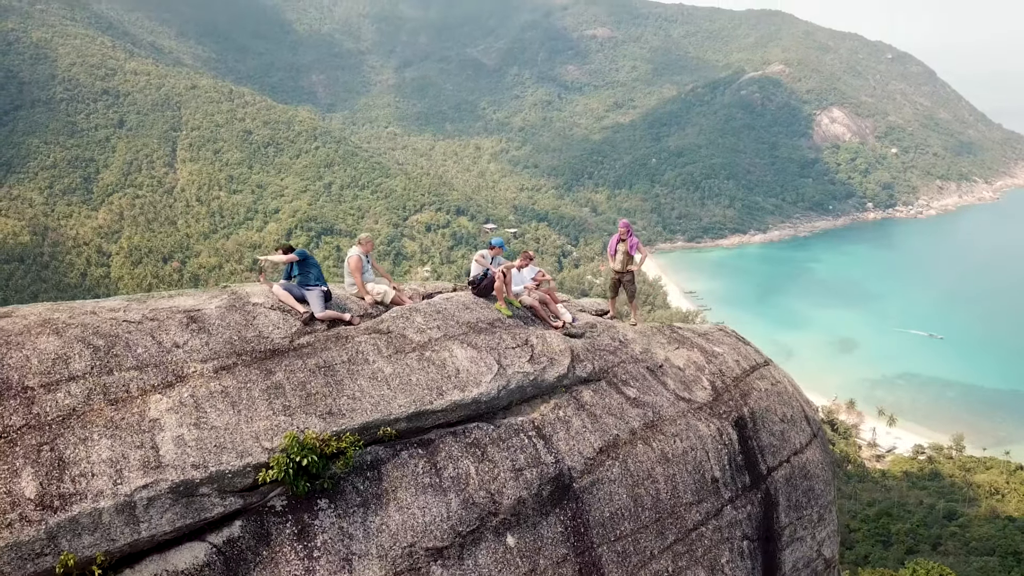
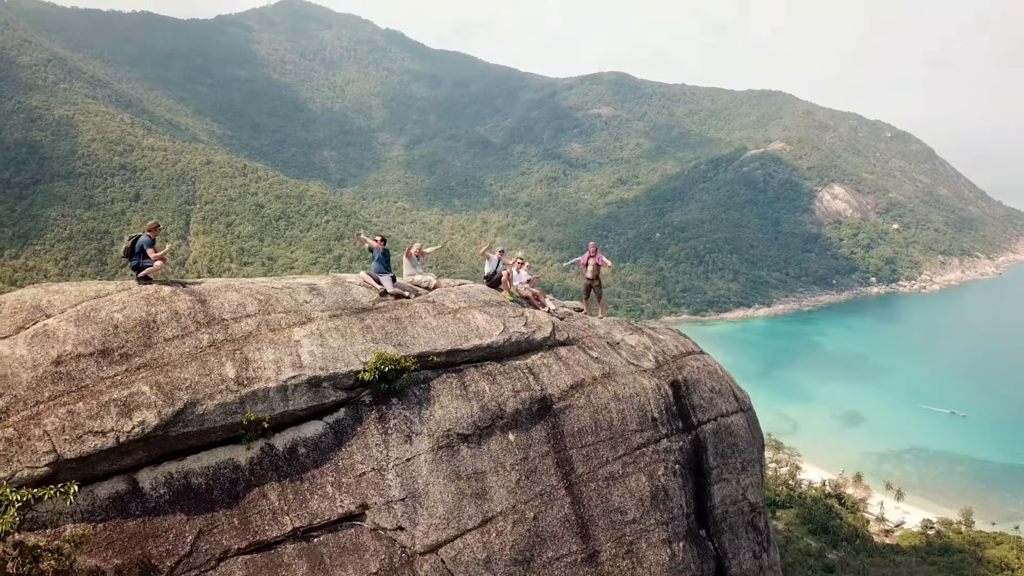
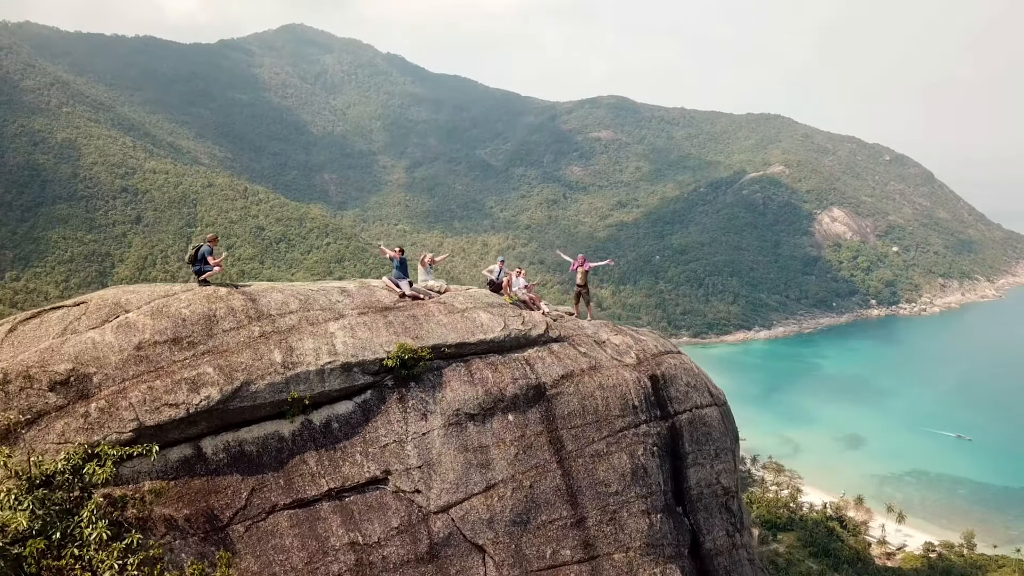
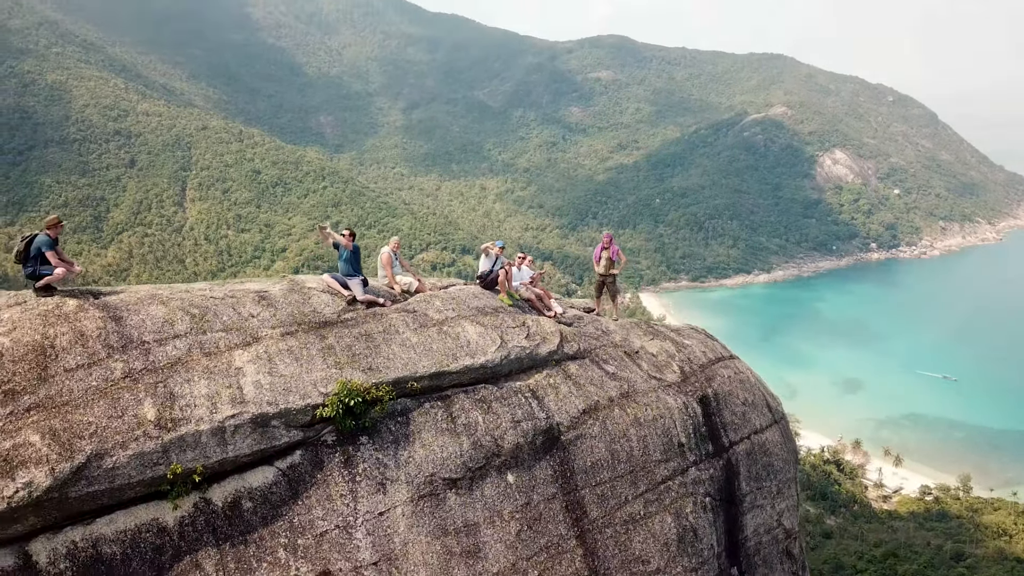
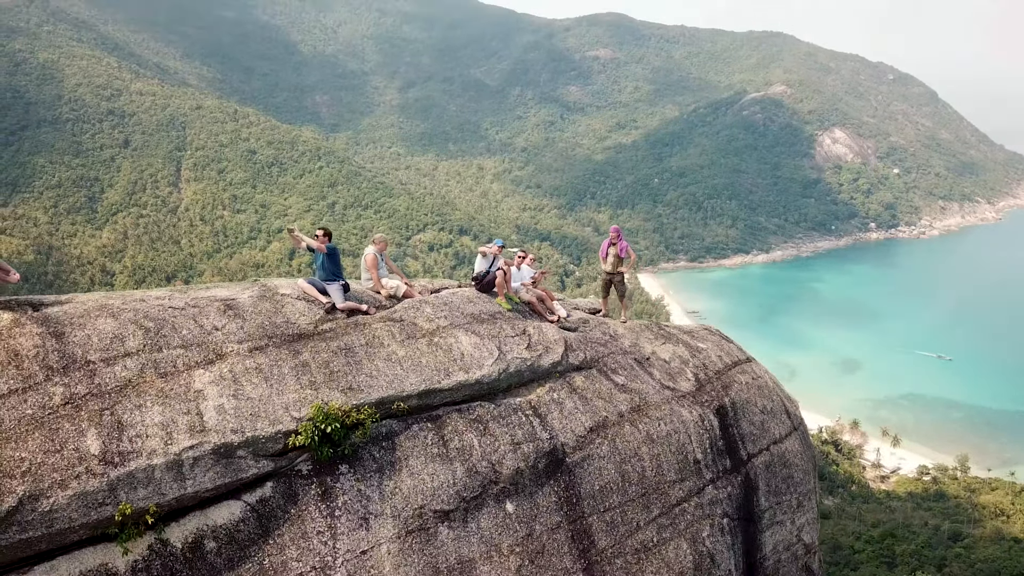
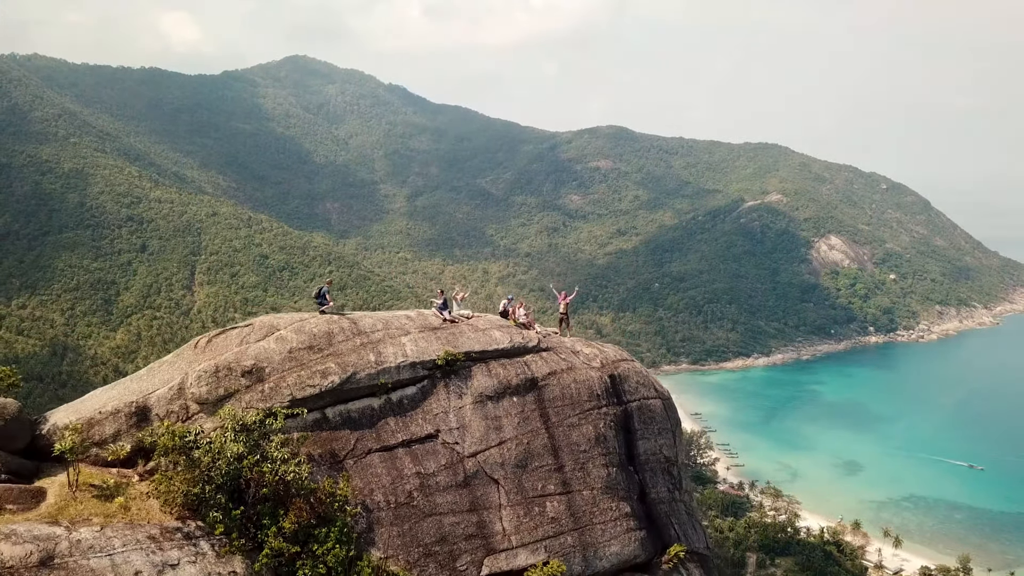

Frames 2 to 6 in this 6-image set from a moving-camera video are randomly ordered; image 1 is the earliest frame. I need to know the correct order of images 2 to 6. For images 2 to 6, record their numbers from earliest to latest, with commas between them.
5, 4, 2, 3, 6
